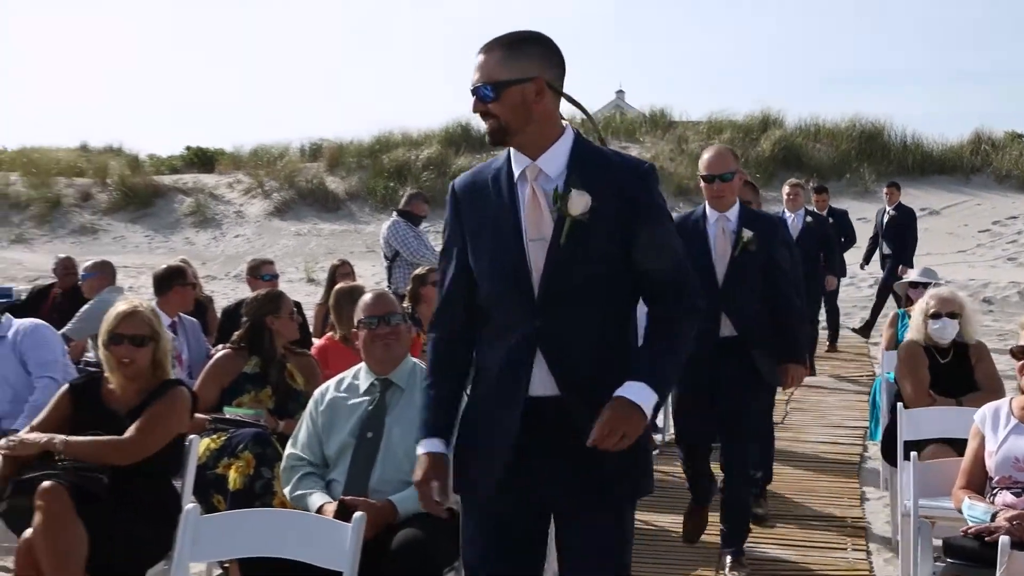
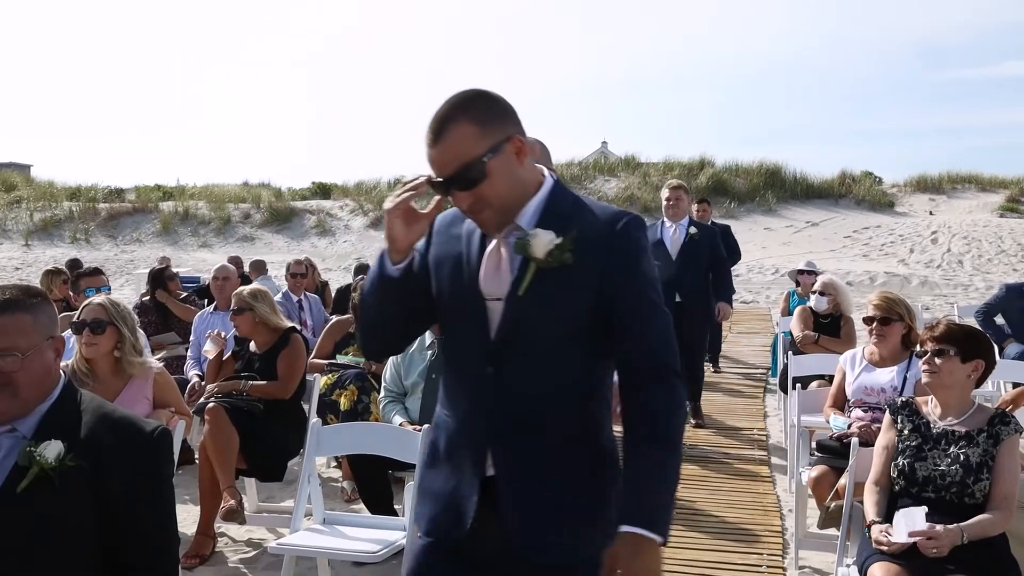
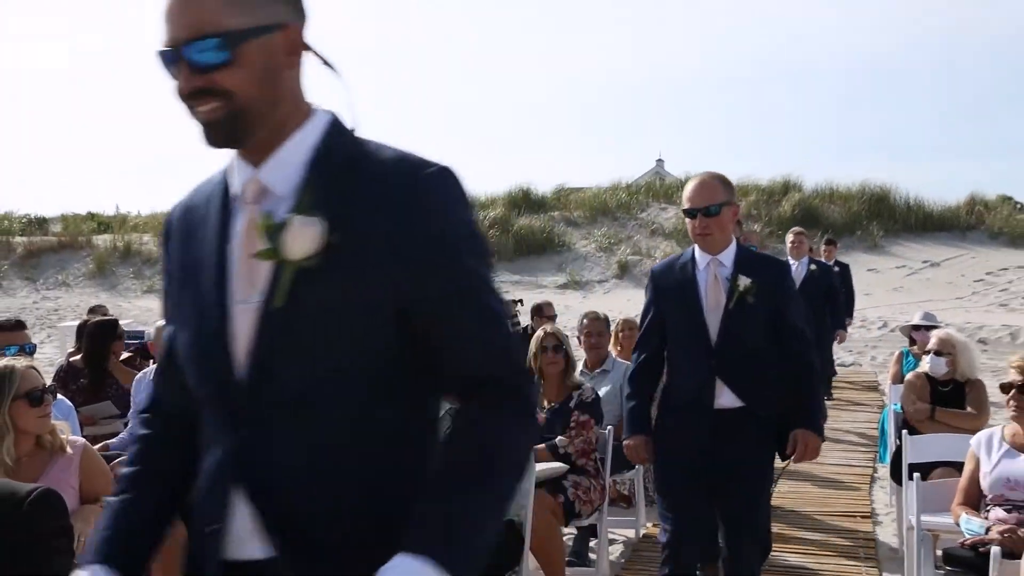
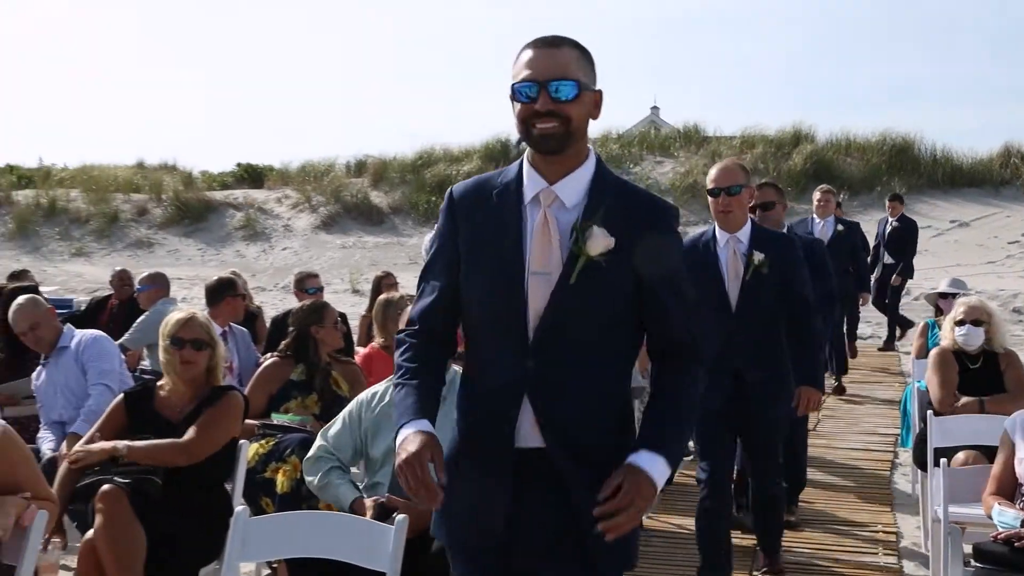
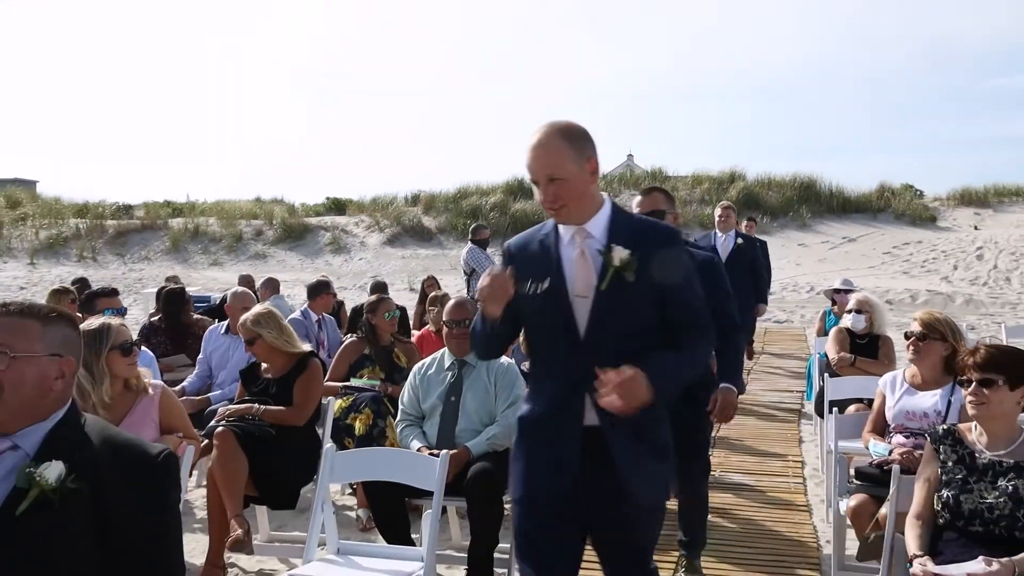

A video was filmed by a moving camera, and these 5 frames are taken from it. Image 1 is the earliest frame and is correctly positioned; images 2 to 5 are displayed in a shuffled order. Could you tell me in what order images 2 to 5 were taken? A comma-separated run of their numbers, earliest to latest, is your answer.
4, 3, 5, 2
